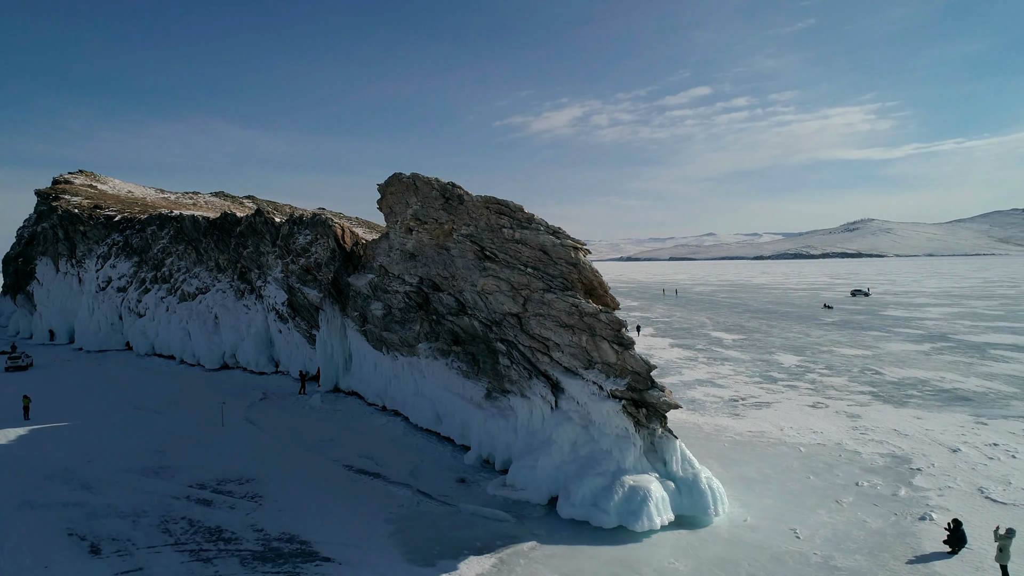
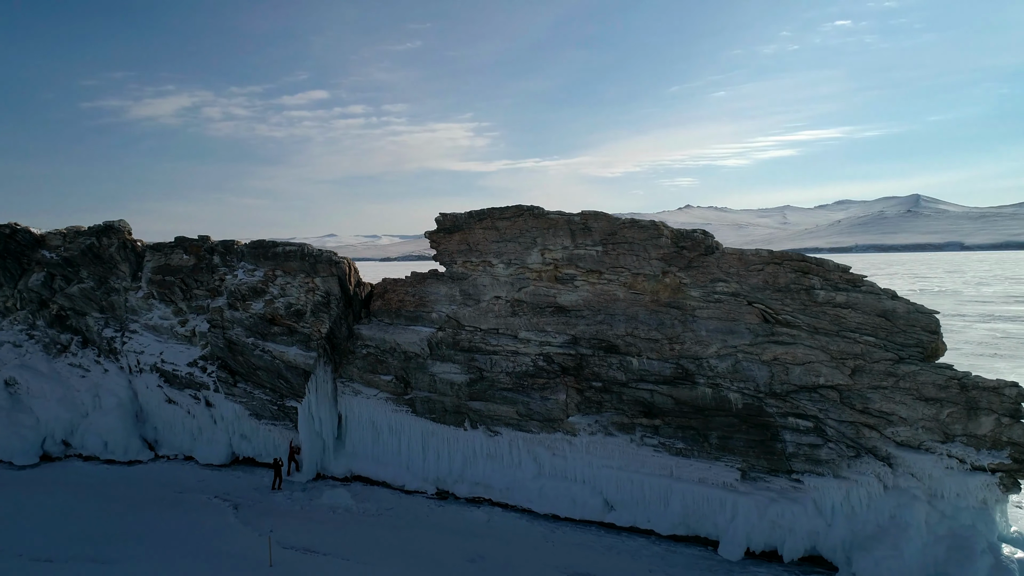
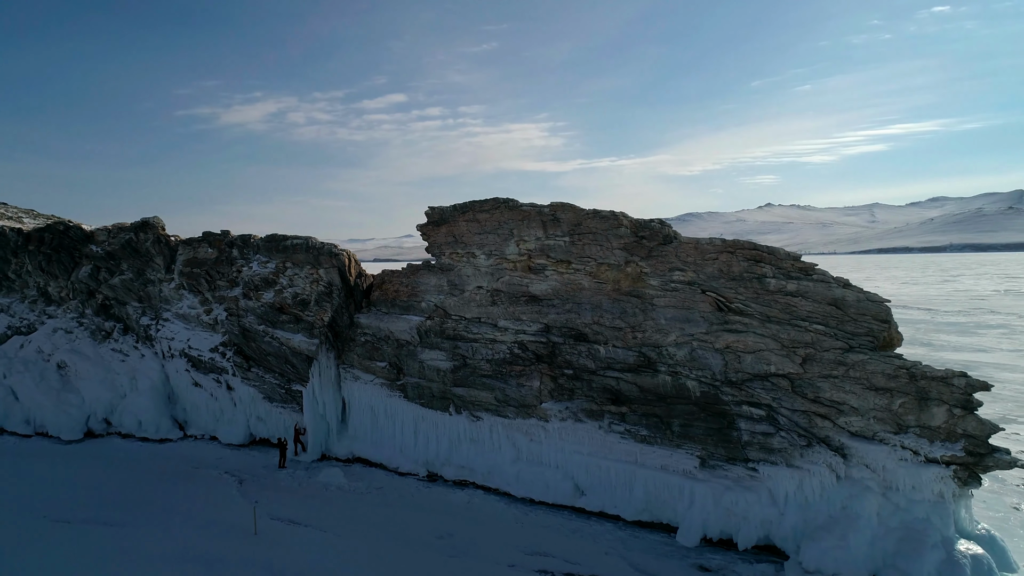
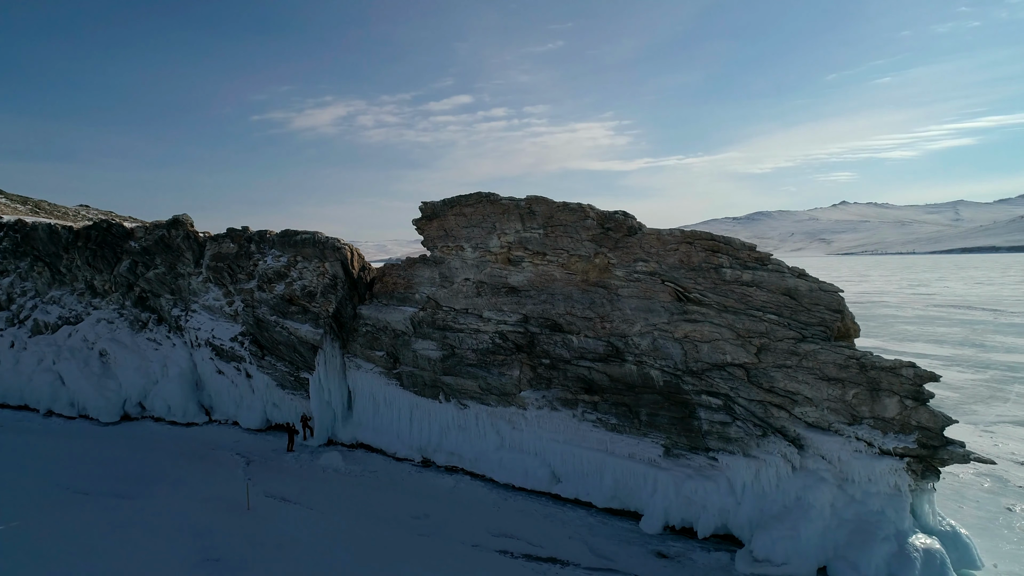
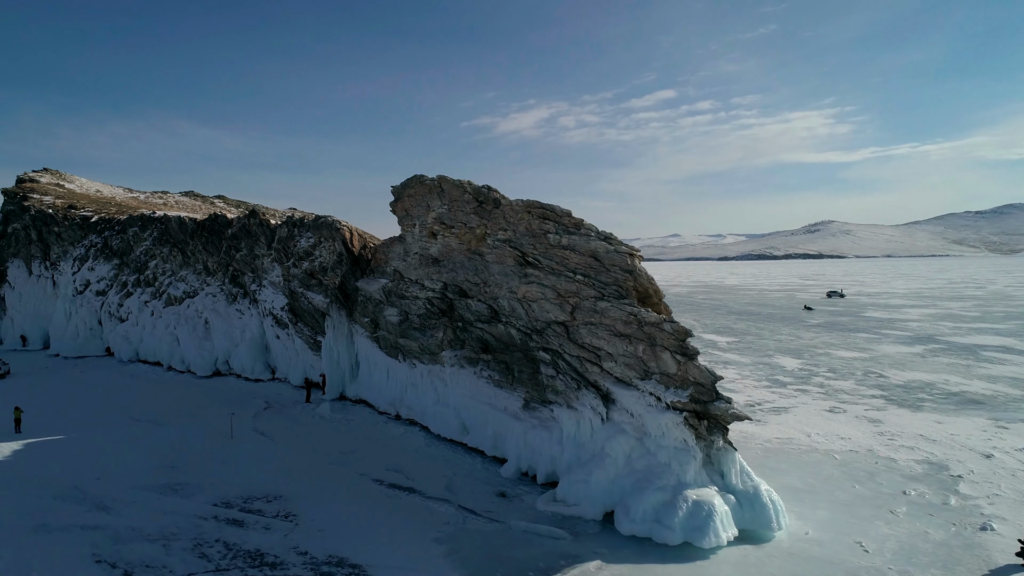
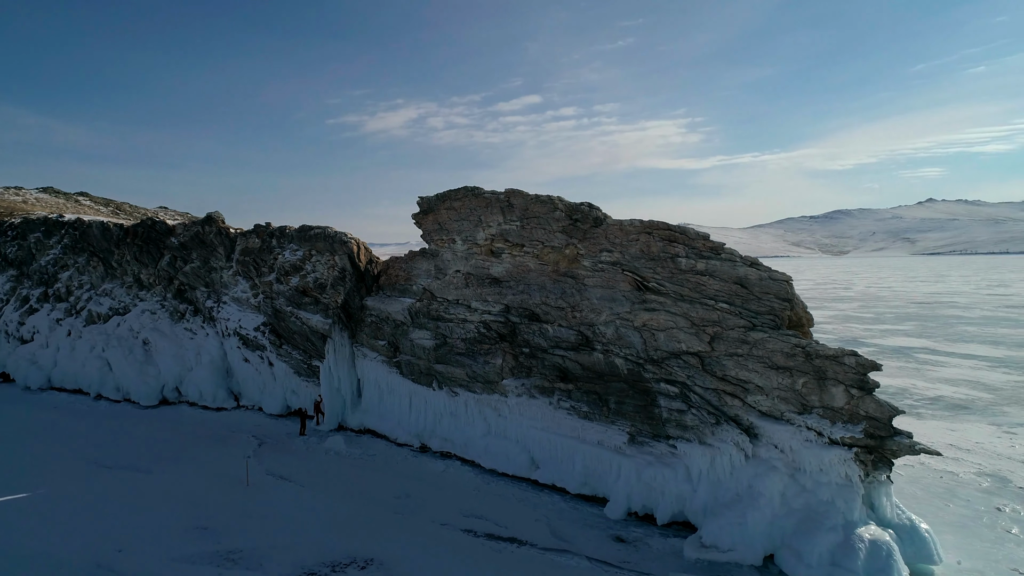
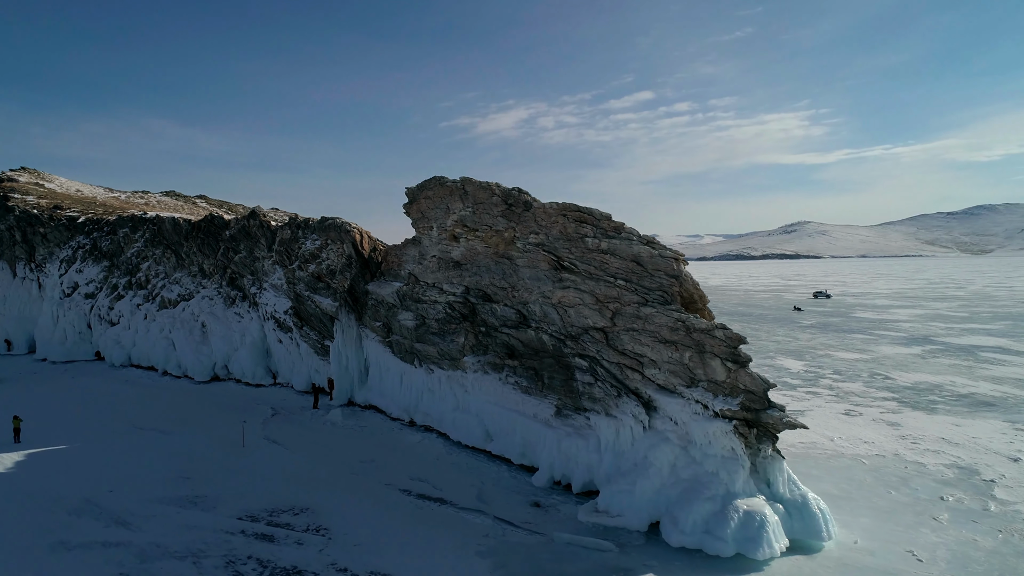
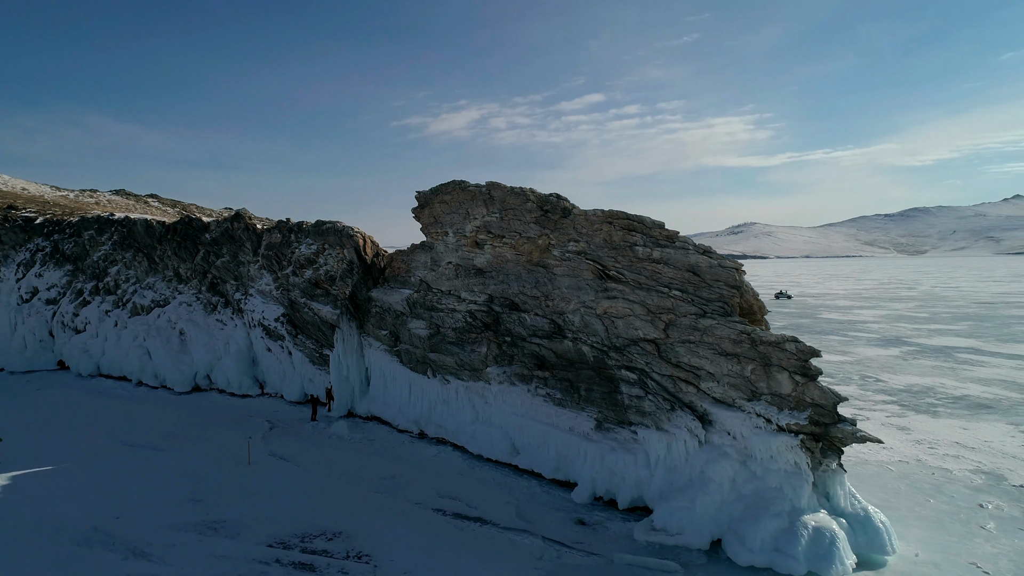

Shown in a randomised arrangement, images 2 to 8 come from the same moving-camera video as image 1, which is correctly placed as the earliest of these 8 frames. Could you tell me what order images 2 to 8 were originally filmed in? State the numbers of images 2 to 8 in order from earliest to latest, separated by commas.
5, 7, 8, 6, 4, 3, 2
